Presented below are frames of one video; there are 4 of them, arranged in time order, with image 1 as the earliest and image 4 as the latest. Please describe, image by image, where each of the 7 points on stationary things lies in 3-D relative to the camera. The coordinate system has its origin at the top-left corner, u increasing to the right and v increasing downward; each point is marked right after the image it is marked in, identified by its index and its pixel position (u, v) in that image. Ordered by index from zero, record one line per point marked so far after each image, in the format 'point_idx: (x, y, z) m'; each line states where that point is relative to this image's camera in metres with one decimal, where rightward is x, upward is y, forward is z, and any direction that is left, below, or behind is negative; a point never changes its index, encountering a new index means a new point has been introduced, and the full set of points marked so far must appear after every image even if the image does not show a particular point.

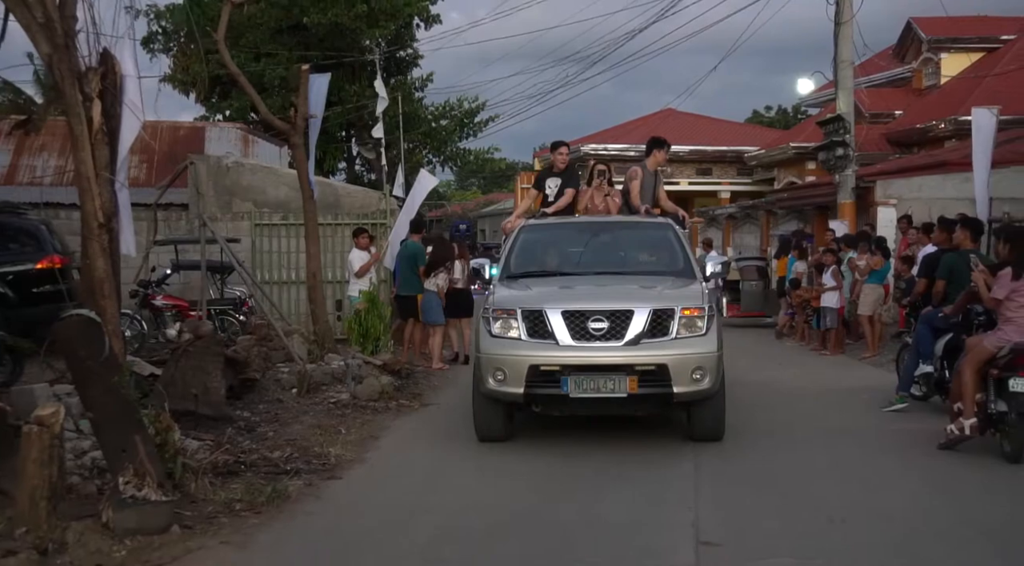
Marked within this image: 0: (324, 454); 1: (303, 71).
0: (-1.4, -1.3, +6.9) m
1: (-2.5, +2.6, +11.5) m
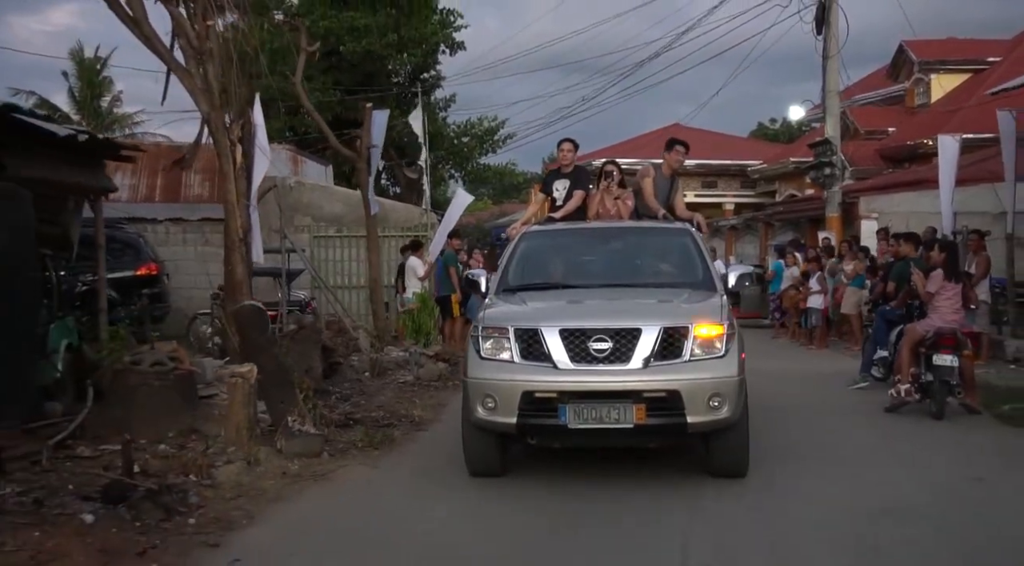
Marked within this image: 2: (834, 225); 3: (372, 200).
0: (-1.0, -1.3, +9.0) m
1: (-2.1, +2.5, +13.6) m
2: (+6.5, +1.2, +19.2) m
3: (-2.0, +1.2, +13.6) m
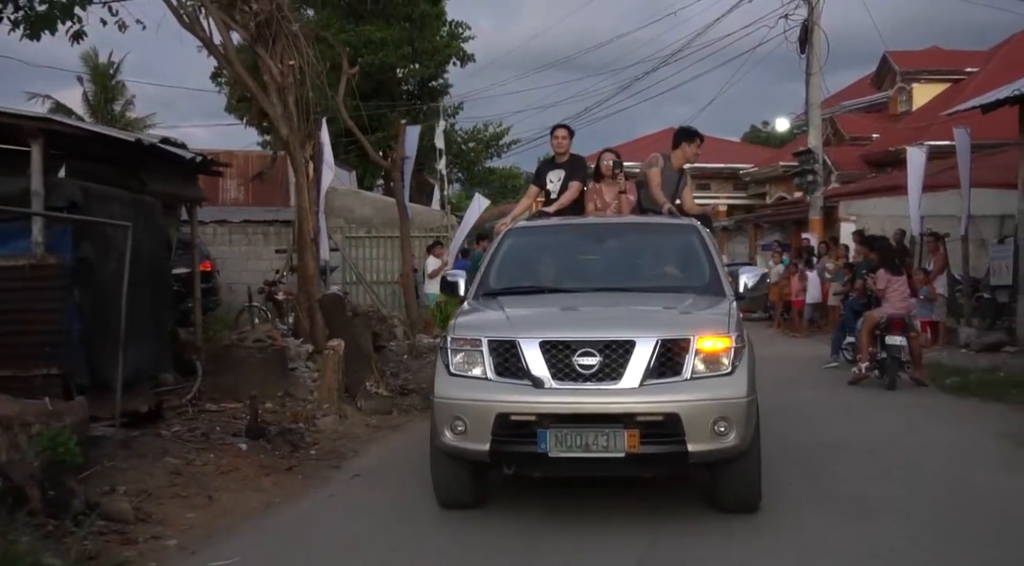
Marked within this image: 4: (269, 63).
0: (-0.7, -1.2, +10.8) m
1: (-1.8, +2.6, +15.4) m
2: (+6.8, +1.2, +21.0) m
3: (-1.7, +1.3, +15.4) m
4: (-2.6, +2.4, +10.2) m
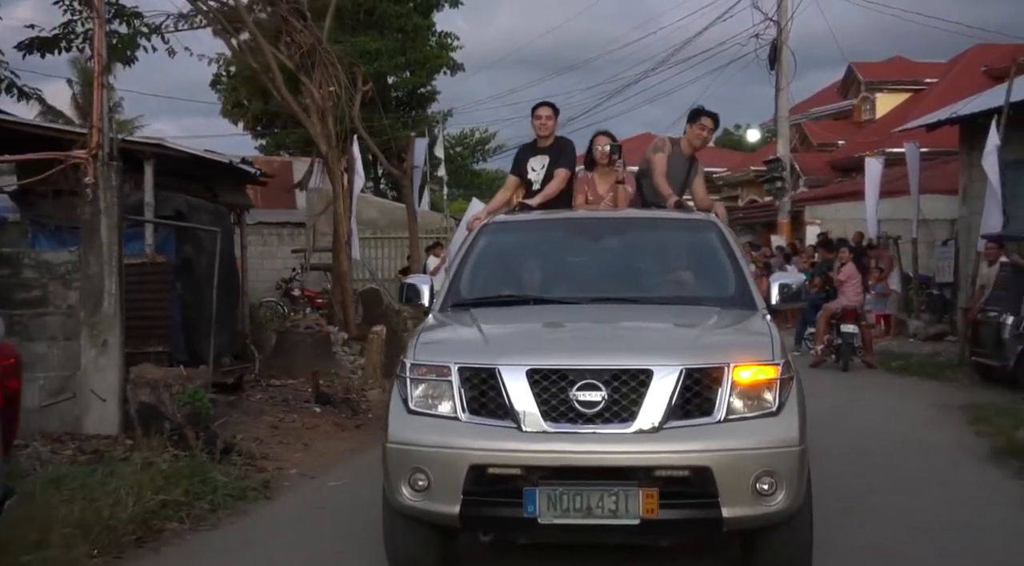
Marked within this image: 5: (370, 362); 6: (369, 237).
0: (-0.6, -1.1, +12.4) m
1: (-1.9, +2.7, +17.0) m
2: (+6.6, +1.3, +22.8) m
3: (-1.8, +1.3, +17.0) m
4: (-2.5, +2.4, +11.7) m
5: (-1.5, -0.8, +10.0) m
6: (-2.9, +0.9, +19.2) m
